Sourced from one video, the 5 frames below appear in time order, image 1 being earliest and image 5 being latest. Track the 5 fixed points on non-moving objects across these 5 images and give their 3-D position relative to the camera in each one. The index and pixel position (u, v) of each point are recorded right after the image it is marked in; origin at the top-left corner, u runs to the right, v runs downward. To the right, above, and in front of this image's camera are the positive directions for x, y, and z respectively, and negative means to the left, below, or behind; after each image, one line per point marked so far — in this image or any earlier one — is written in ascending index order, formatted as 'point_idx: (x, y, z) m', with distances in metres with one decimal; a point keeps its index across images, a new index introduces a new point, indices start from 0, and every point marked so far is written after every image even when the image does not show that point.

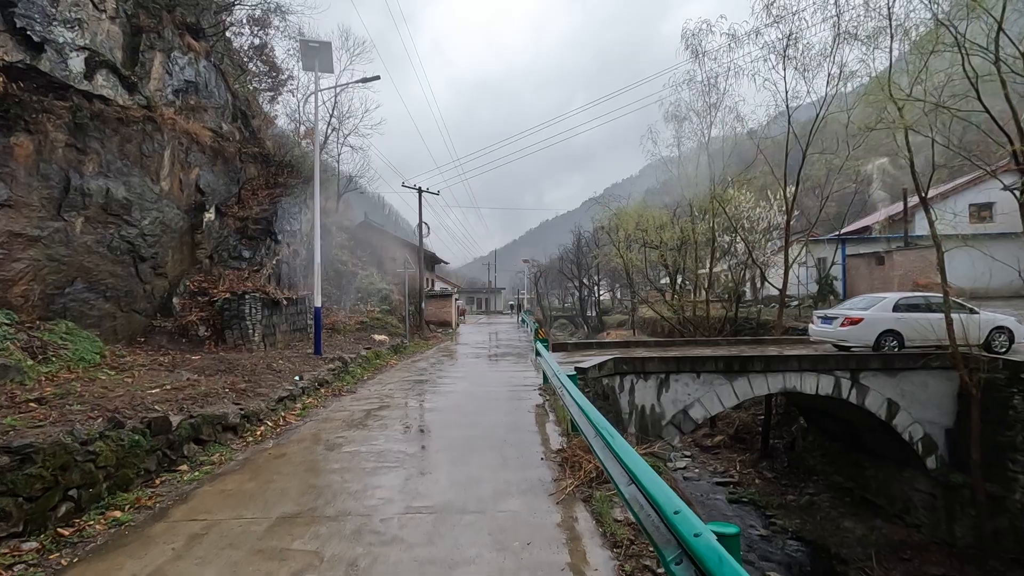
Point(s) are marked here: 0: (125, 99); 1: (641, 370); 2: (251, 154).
0: (-7.5, +3.7, +10.3) m
1: (+2.4, -1.5, +9.9) m
2: (-7.4, +3.8, +15.0) m
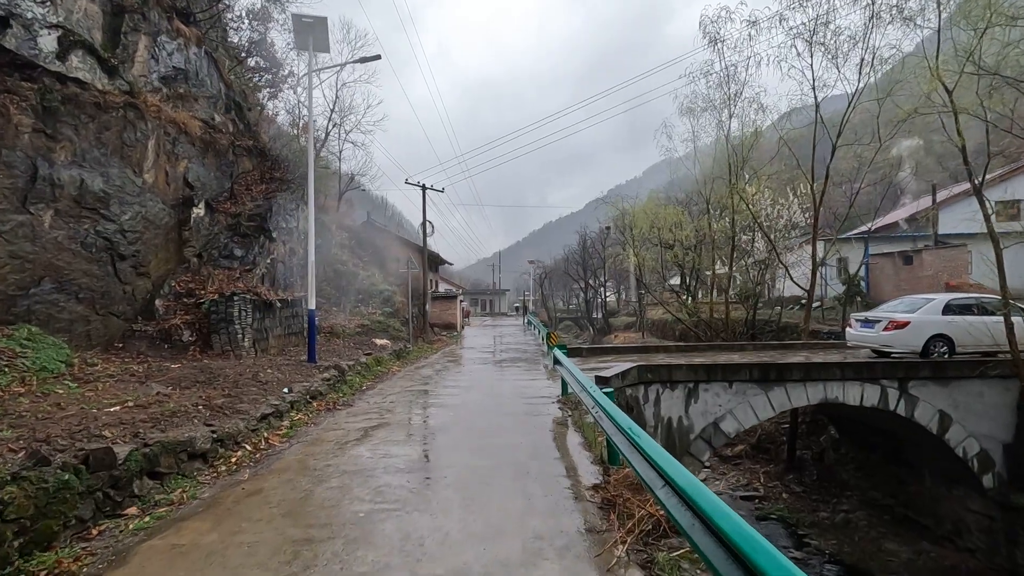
0: (-7.3, +3.6, +9.5) m
1: (+2.6, -1.5, +9.0) m
2: (-7.1, +3.7, +14.2) m
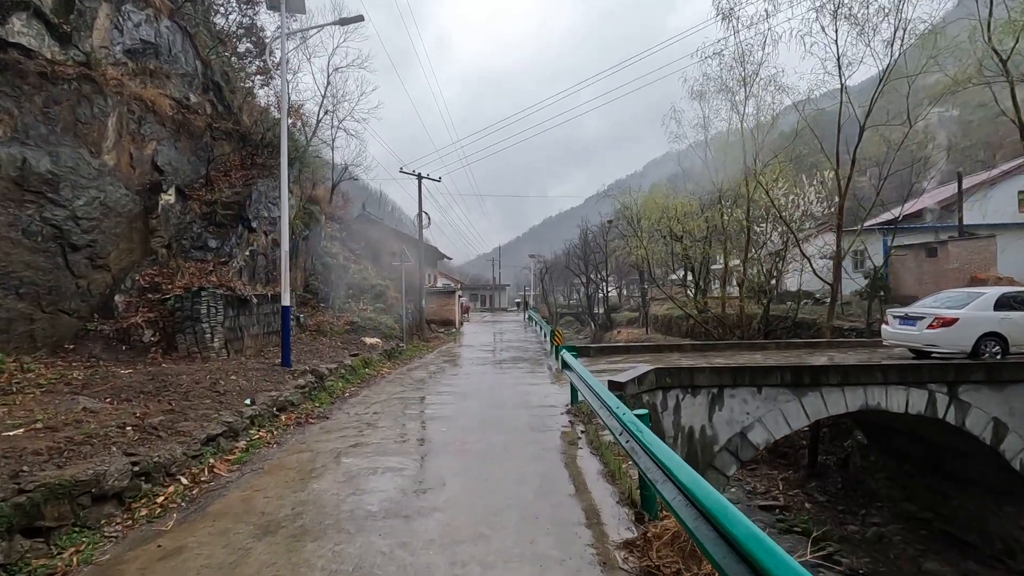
0: (-7.3, +3.7, +8.4) m
1: (+2.6, -1.4, +8.0) m
2: (-7.1, +3.9, +13.1) m
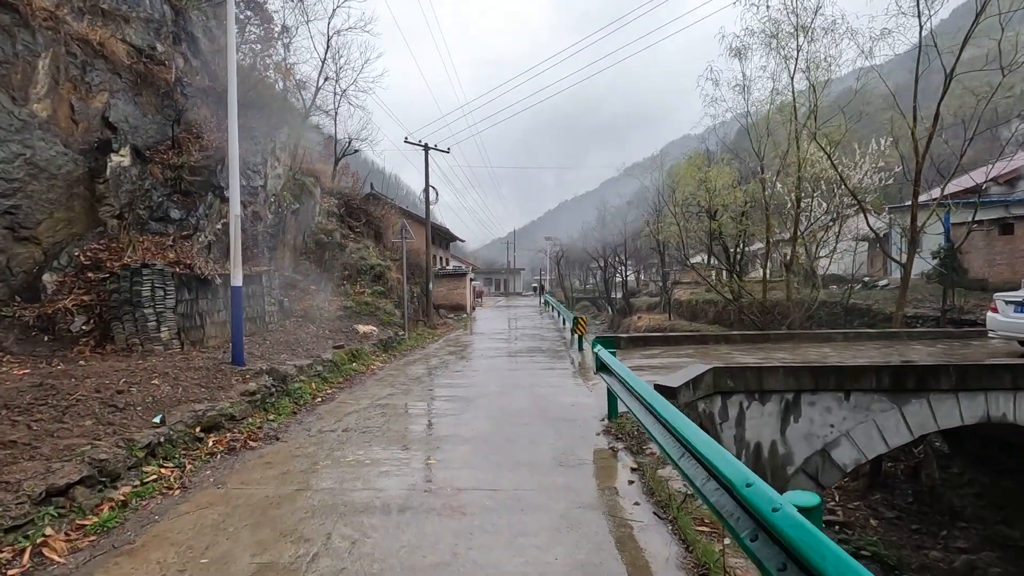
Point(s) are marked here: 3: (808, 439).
0: (-7.0, +4.0, +6.8) m
1: (+2.8, -1.1, +6.2) m
2: (-6.7, +4.3, +11.4) m
3: (+3.5, -1.8, +6.3) m
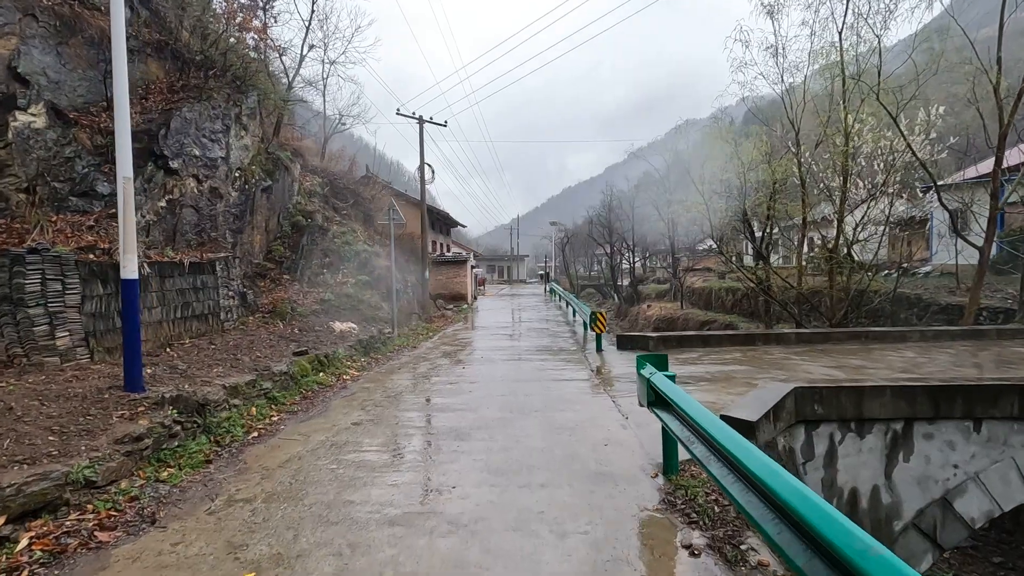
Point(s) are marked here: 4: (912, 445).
0: (-7.0, +4.1, +5.0) m
1: (+2.9, -1.1, +4.5) m
2: (-6.6, +4.5, +9.7) m
3: (+3.6, -1.7, +4.6) m
4: (+3.5, -1.4, +4.6) m
